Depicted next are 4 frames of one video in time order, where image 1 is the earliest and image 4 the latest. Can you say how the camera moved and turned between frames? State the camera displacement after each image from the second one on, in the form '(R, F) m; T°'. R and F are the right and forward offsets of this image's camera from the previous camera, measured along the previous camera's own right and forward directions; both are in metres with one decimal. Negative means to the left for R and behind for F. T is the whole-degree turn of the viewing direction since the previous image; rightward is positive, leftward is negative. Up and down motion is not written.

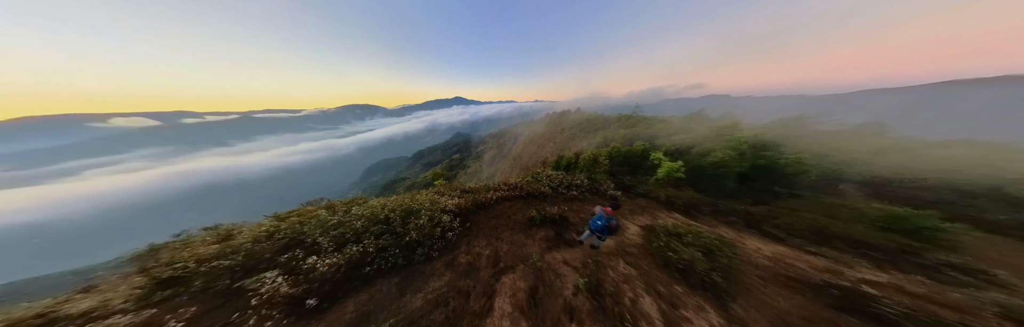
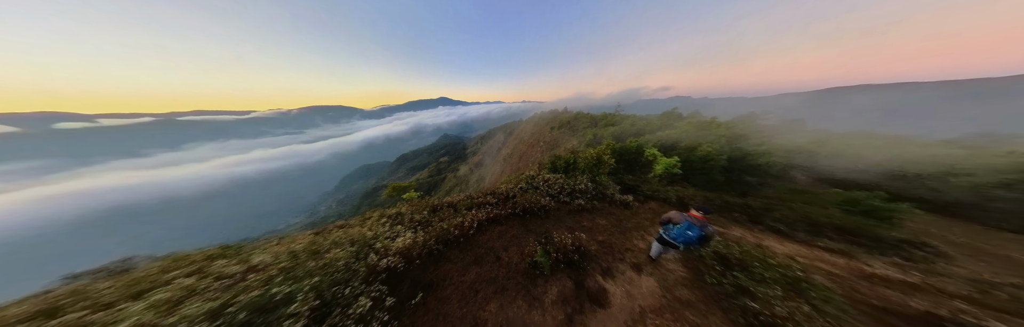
(+0.1, +3.0) m; +5°
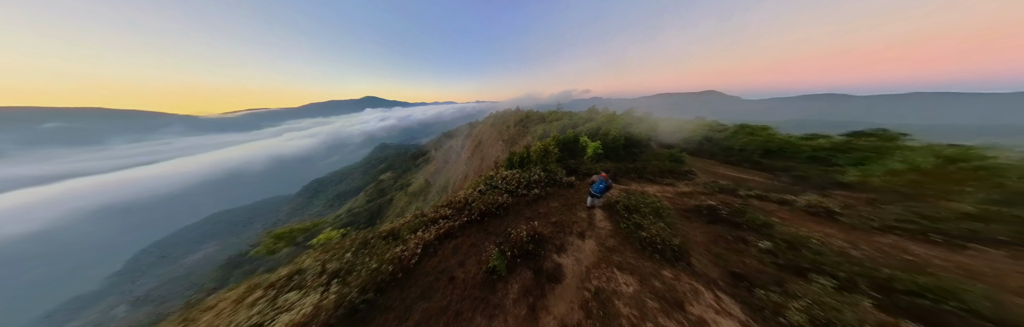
(+0.5, +0.1) m; +17°
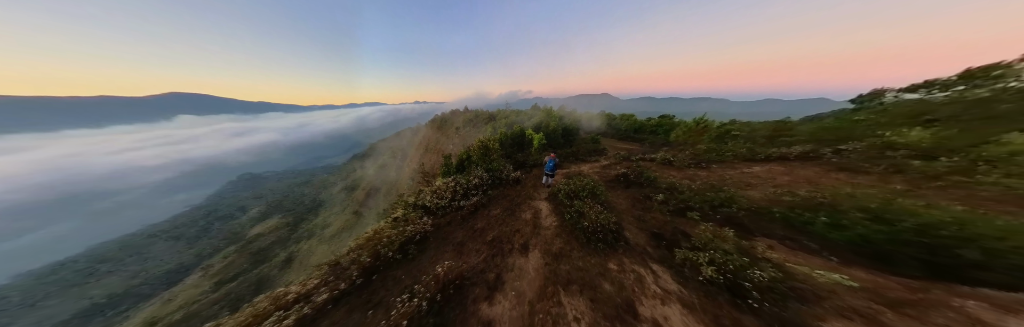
(+2.0, +1.9) m; +19°
